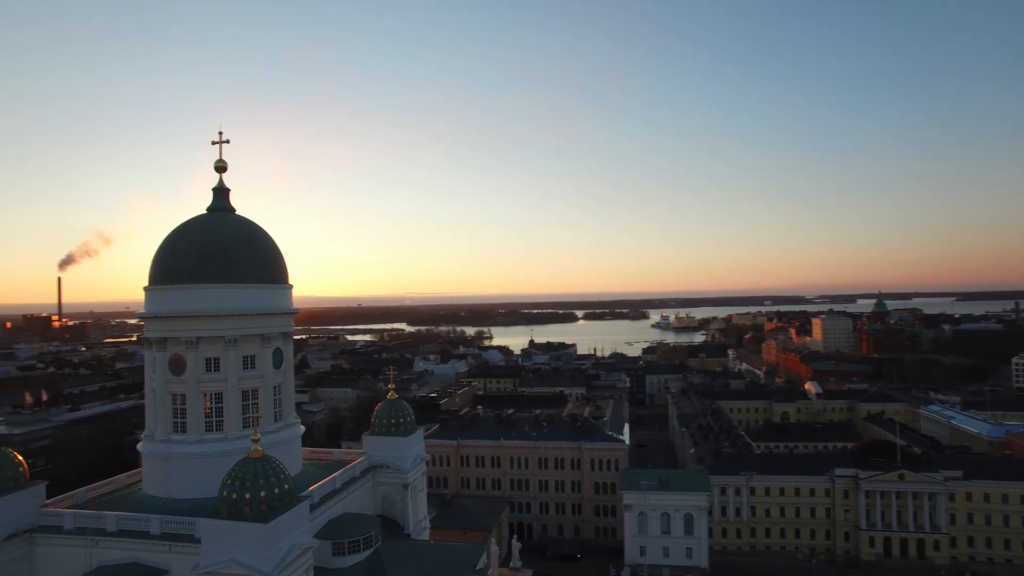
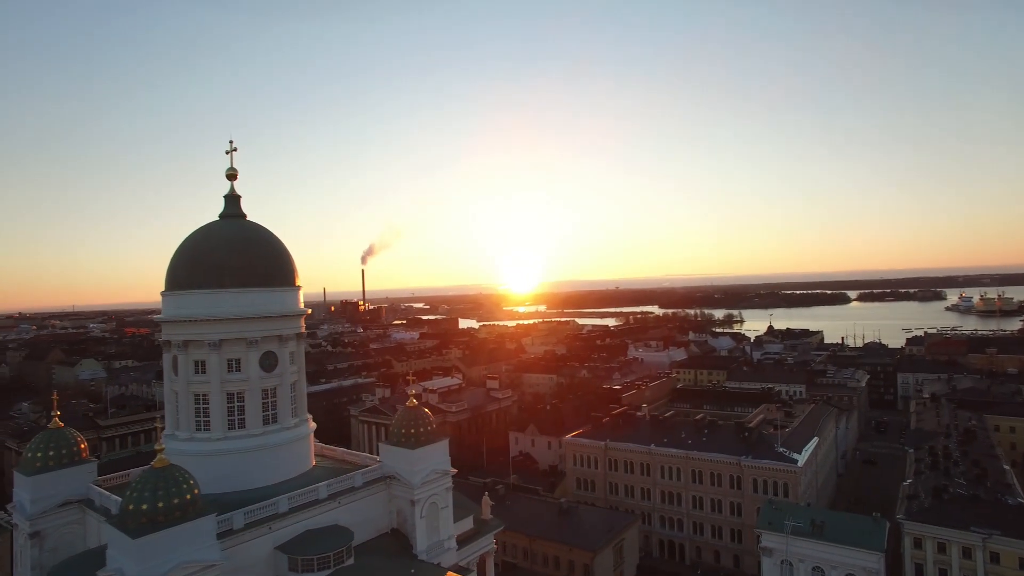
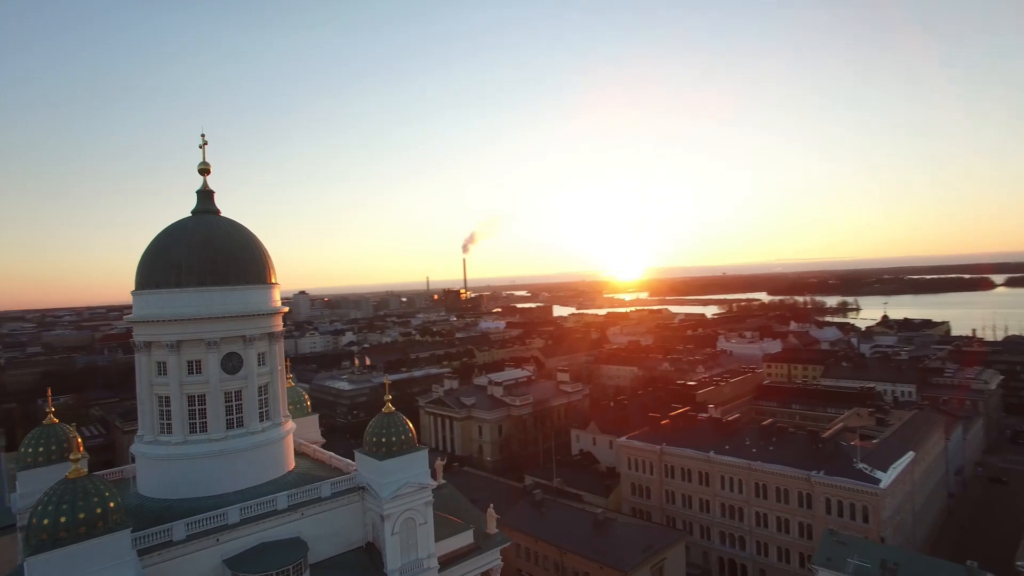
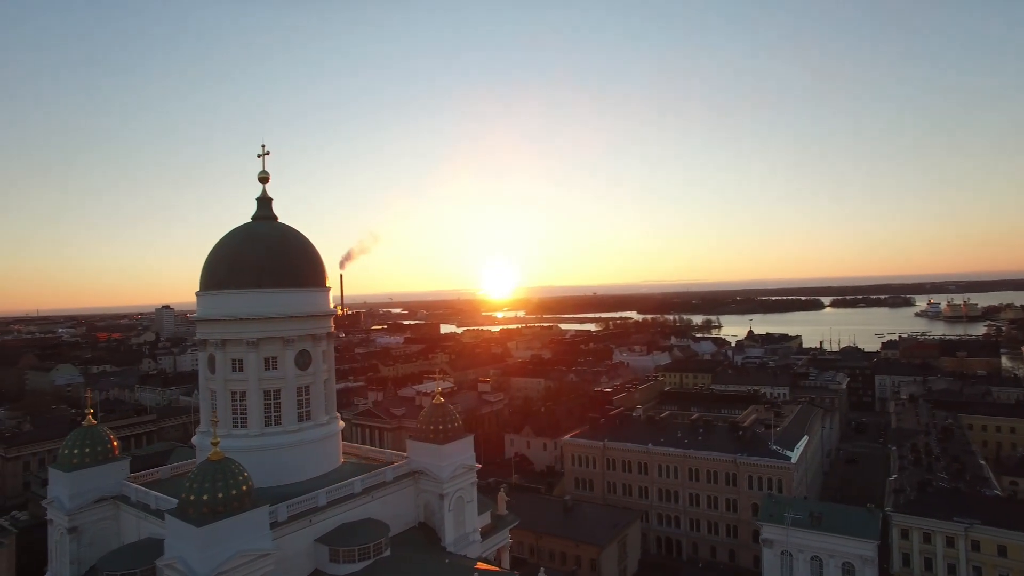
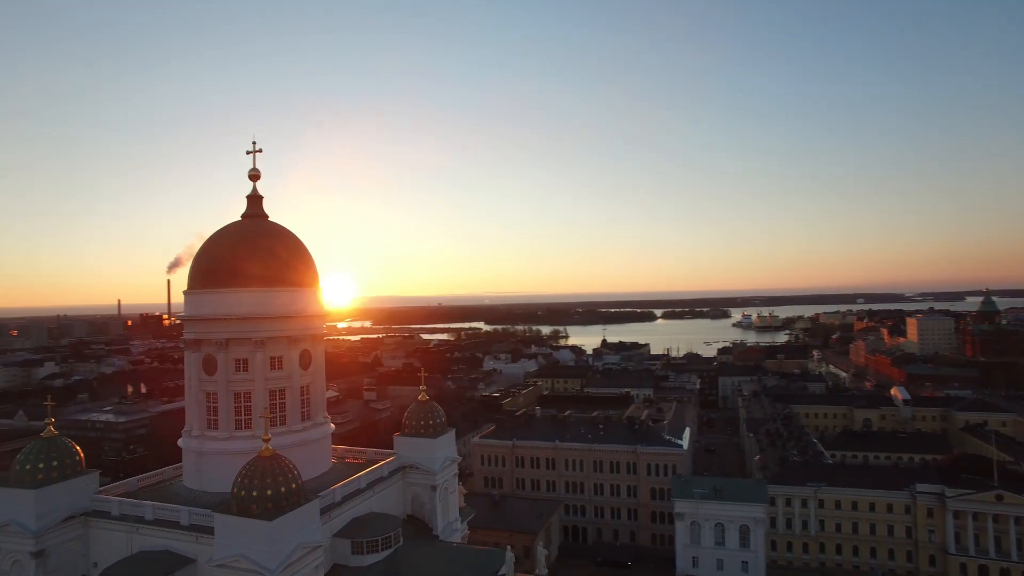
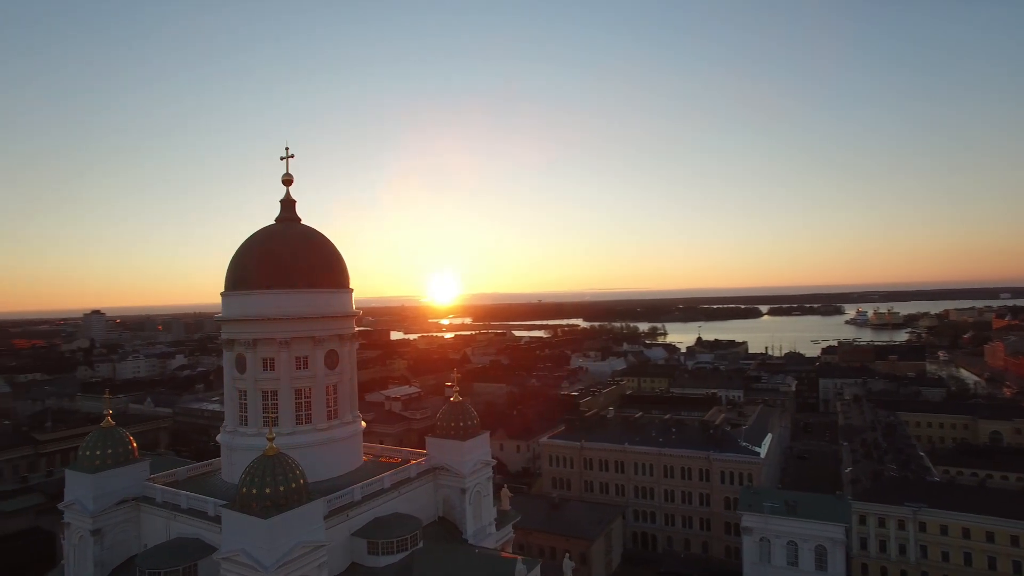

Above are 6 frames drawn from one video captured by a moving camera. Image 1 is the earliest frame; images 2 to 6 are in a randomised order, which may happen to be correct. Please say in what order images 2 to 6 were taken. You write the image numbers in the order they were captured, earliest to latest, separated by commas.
5, 6, 4, 2, 3
